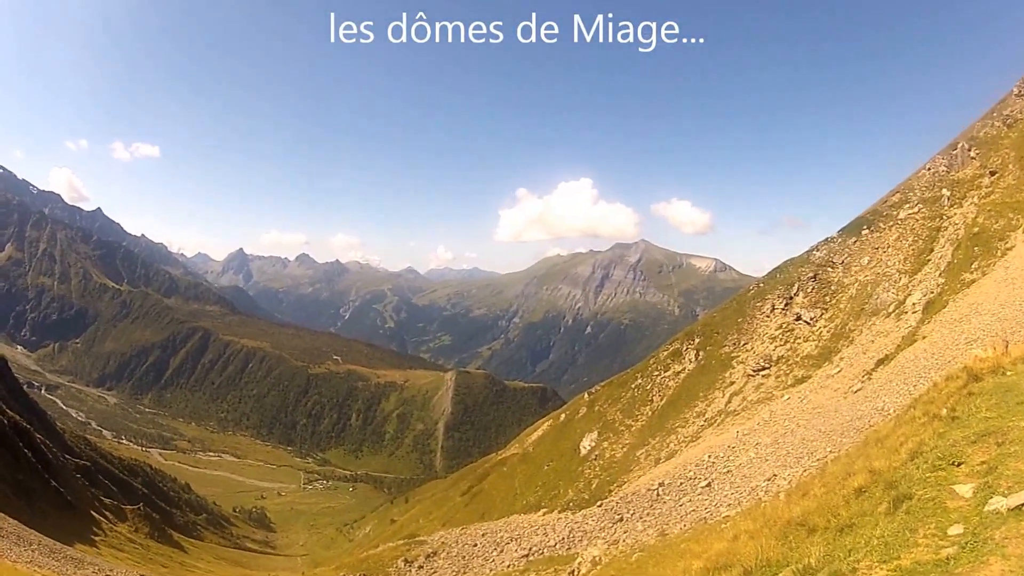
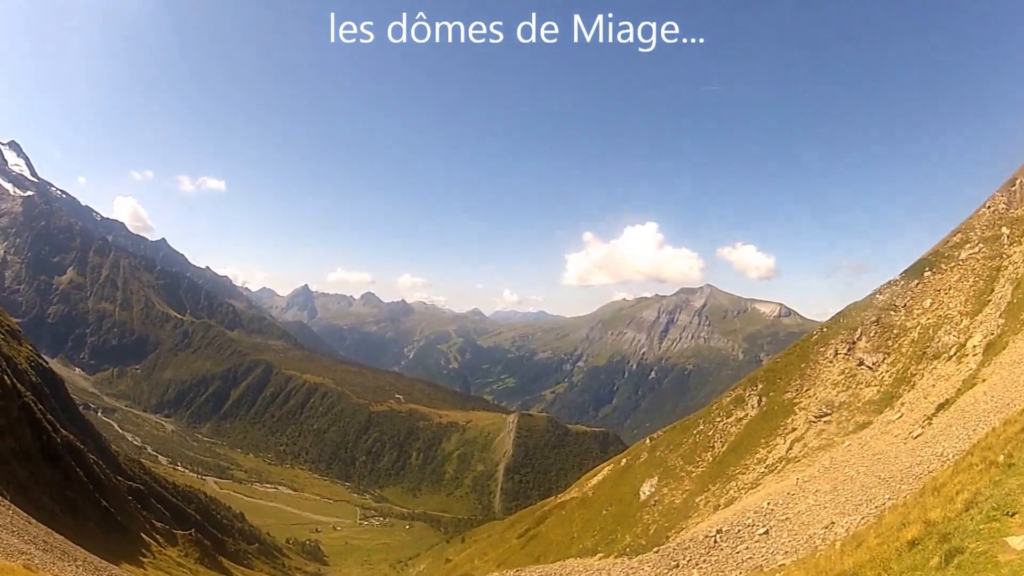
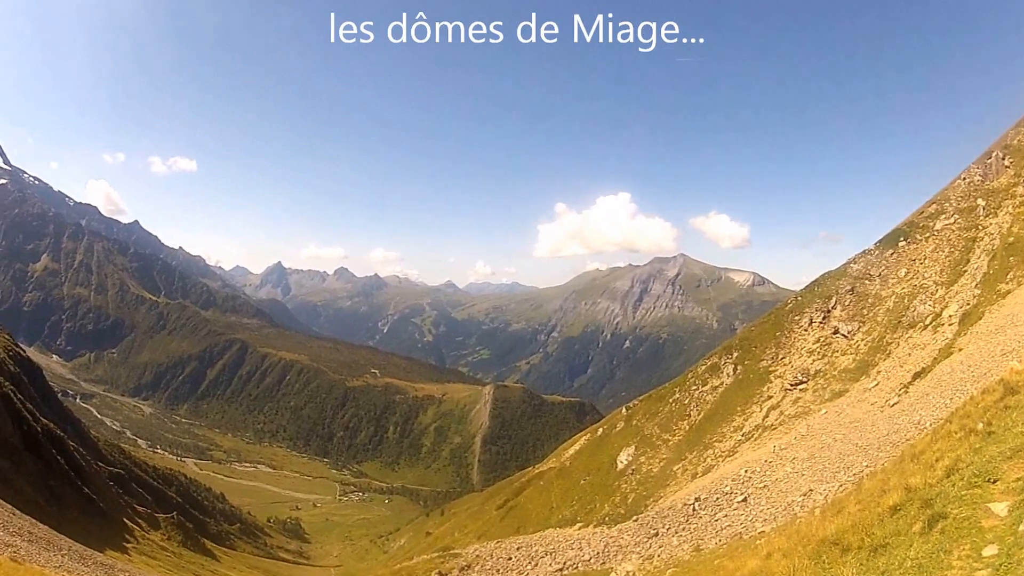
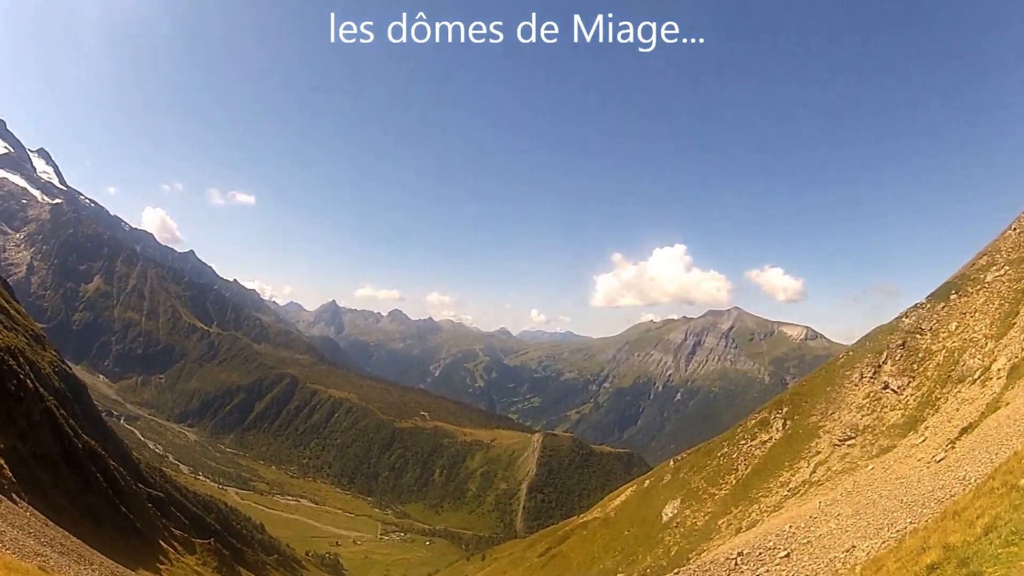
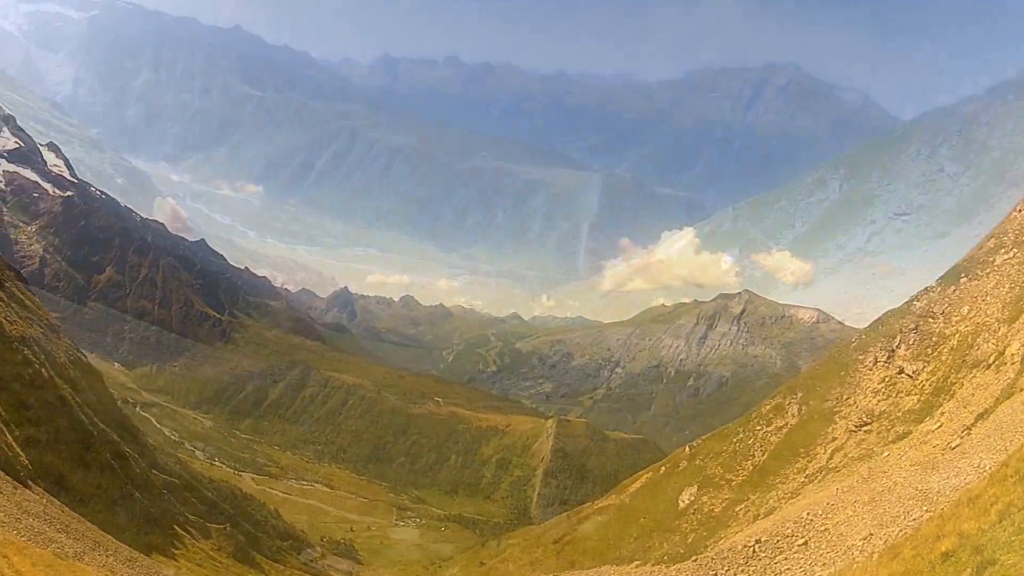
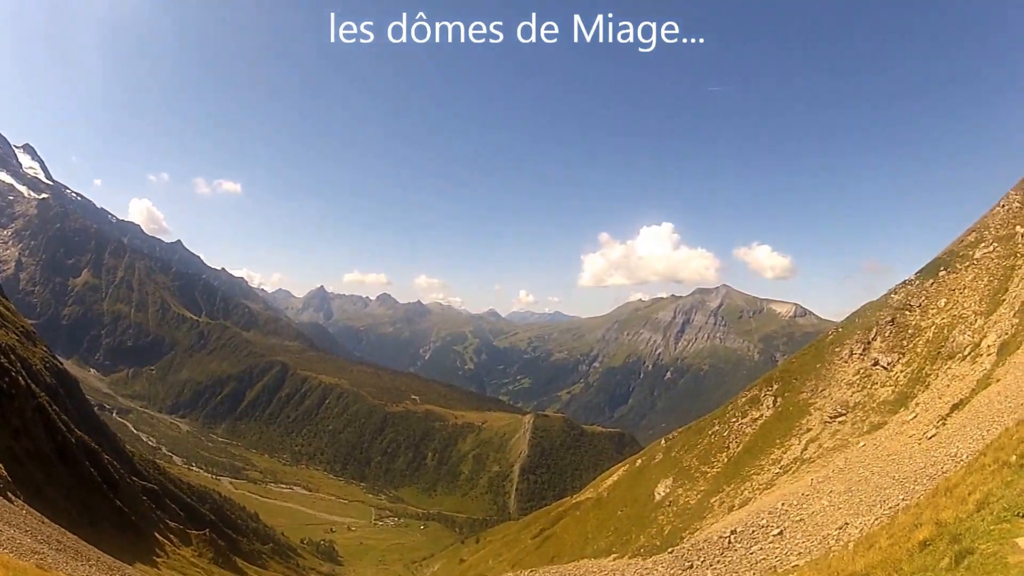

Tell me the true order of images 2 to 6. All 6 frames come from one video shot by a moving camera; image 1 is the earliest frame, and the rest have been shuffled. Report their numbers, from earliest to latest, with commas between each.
3, 2, 4, 6, 5
